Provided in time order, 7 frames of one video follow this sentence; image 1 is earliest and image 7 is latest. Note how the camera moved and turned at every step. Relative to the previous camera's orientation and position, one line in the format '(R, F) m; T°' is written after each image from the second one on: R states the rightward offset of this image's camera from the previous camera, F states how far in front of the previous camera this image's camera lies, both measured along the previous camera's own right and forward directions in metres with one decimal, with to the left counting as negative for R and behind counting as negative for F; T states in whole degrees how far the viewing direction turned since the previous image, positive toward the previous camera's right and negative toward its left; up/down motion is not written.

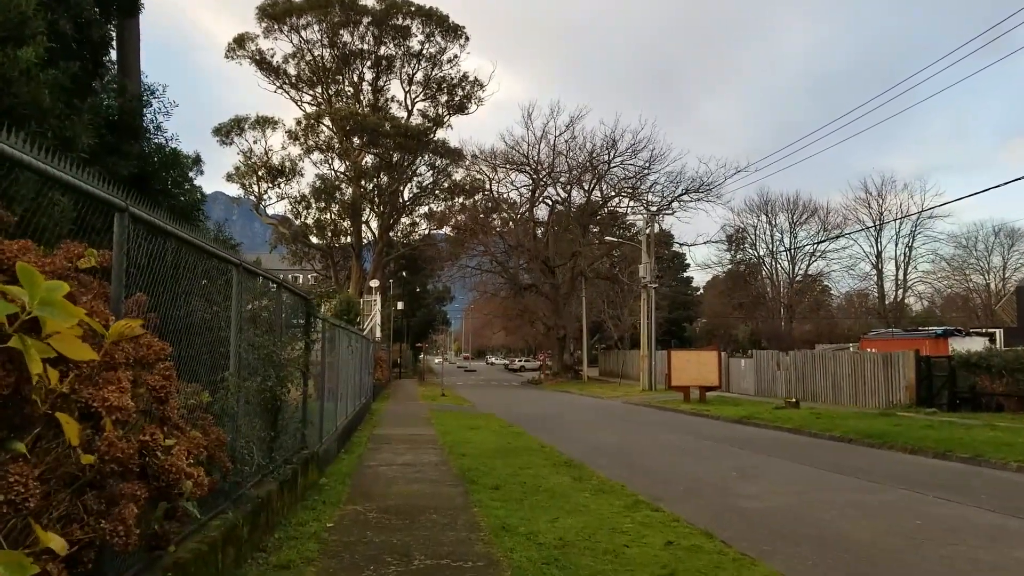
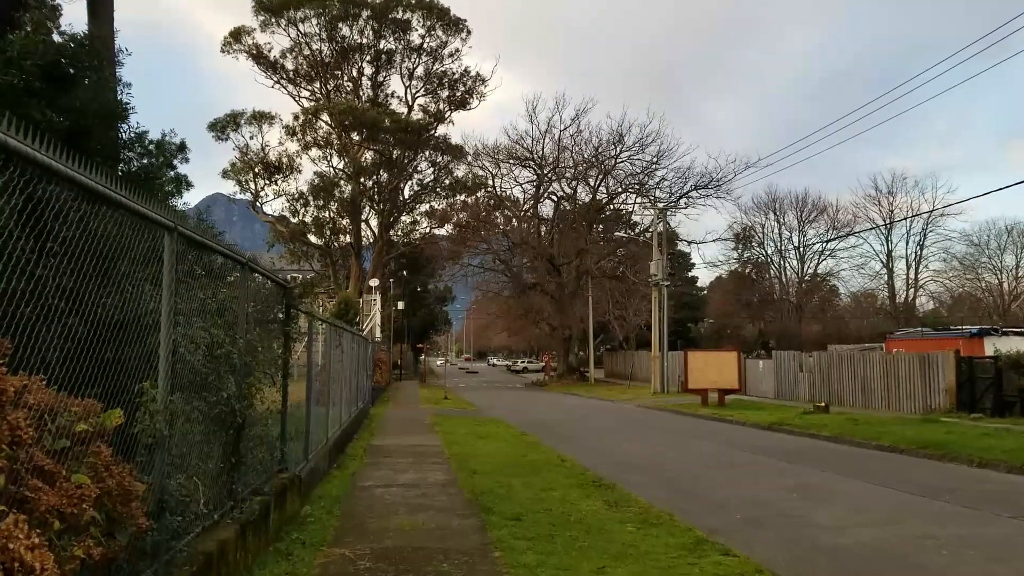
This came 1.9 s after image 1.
(-0.2, +1.8) m; 0°
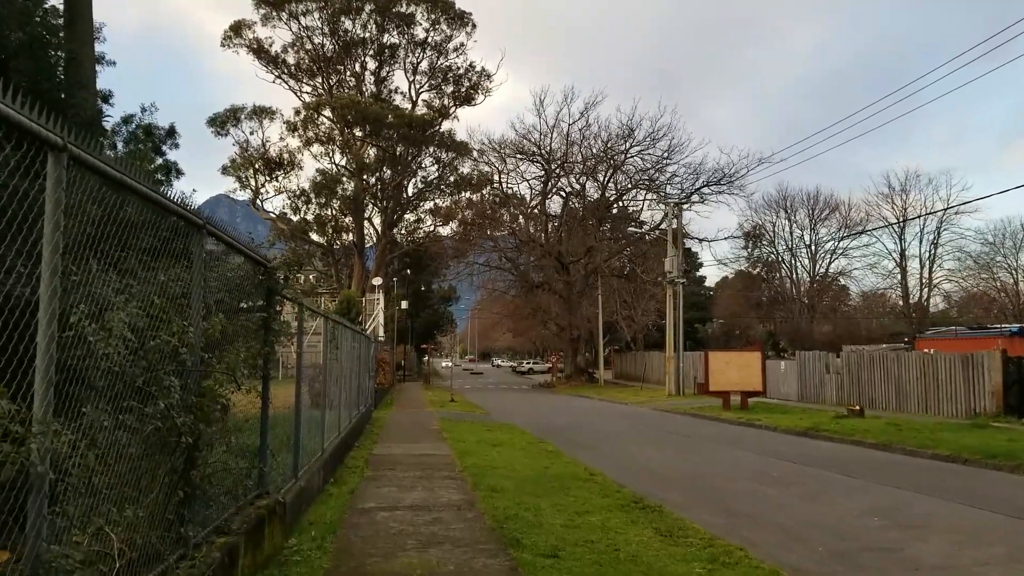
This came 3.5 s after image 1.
(-0.2, +1.6) m; 0°
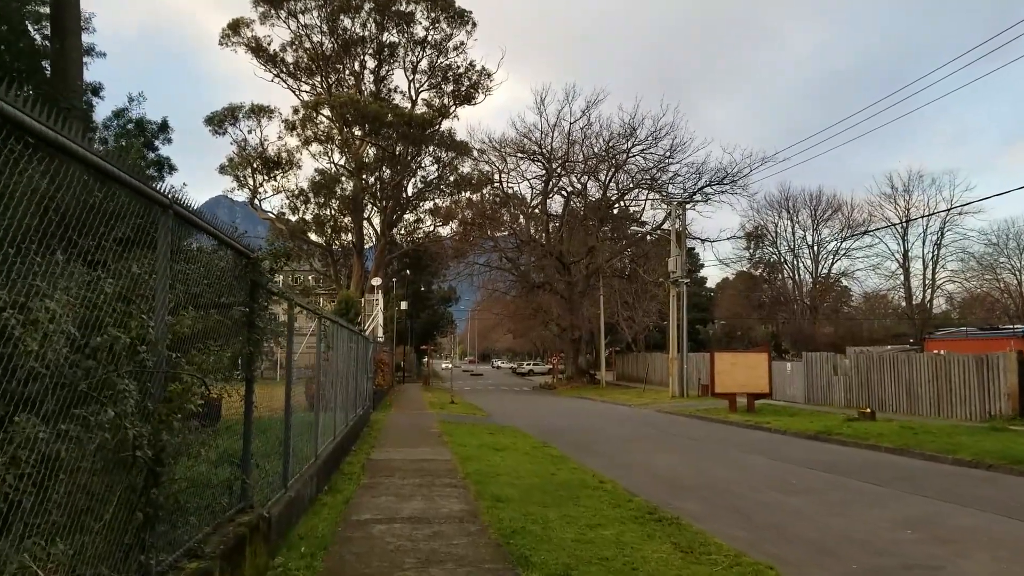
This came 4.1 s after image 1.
(-0.1, +0.6) m; 0°
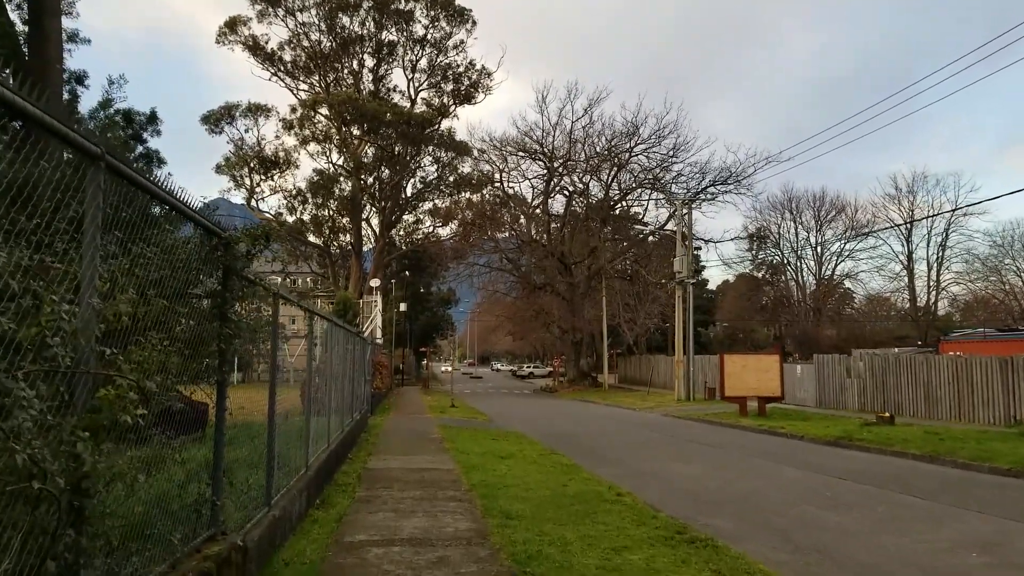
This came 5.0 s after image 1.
(-0.1, +0.9) m; 0°
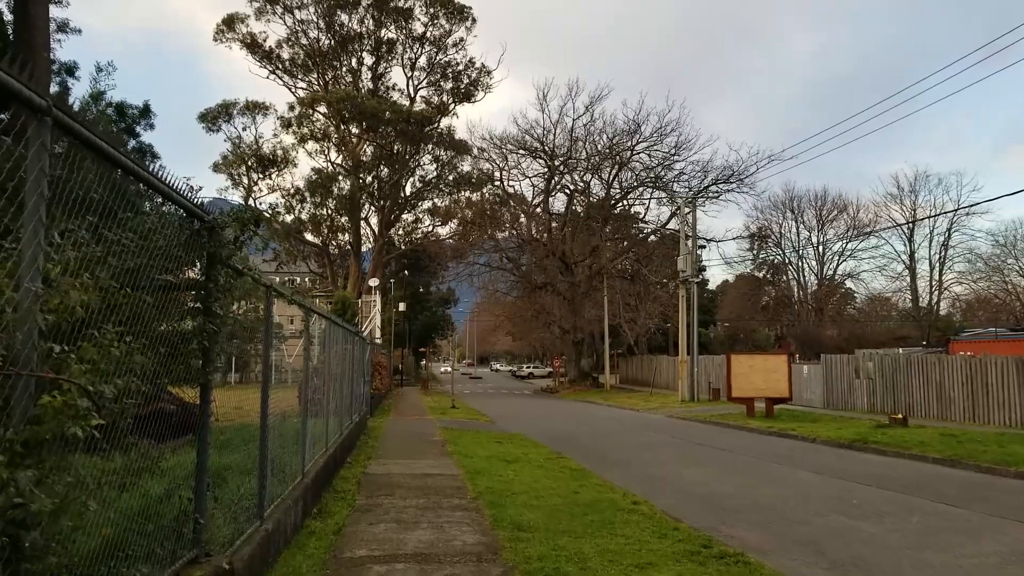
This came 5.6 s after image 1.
(-0.1, +0.6) m; 0°
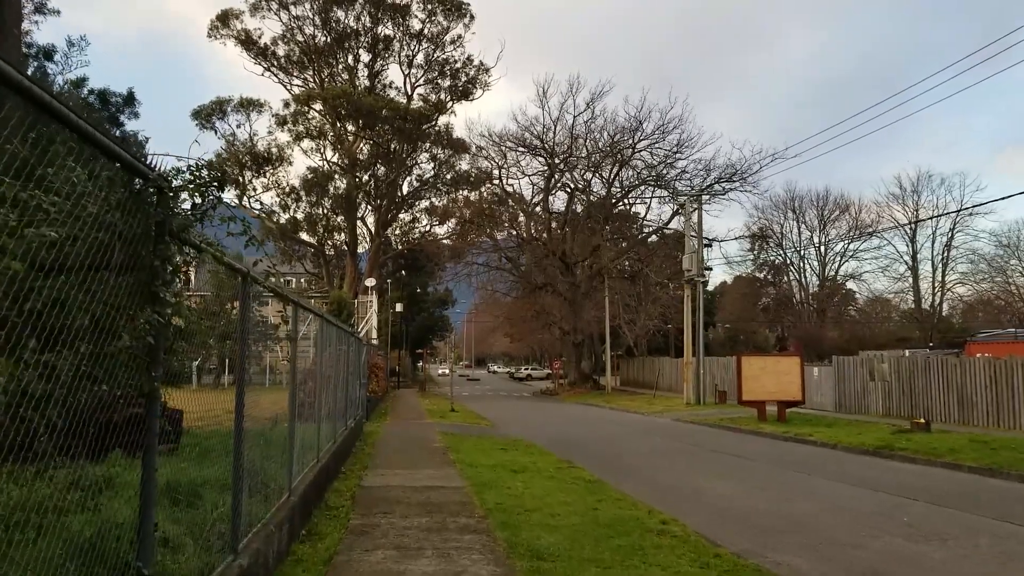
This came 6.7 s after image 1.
(-0.2, +1.0) m; 0°
